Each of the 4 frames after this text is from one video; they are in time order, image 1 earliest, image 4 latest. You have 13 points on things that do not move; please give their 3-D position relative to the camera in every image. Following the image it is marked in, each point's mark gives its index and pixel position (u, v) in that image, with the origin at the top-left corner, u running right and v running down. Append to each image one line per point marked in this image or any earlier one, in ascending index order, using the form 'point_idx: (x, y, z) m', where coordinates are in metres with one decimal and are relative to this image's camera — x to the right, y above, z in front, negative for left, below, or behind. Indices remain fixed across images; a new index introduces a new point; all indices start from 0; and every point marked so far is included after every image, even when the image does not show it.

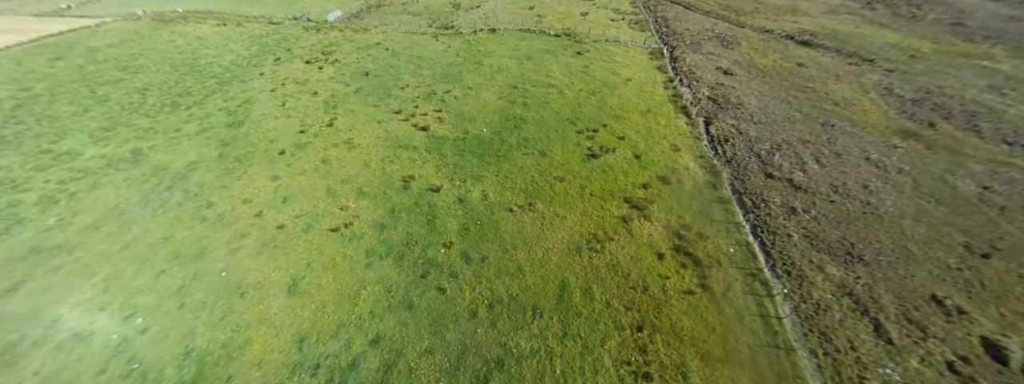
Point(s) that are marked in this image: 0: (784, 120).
0: (+14.6, +3.9, +18.4) m
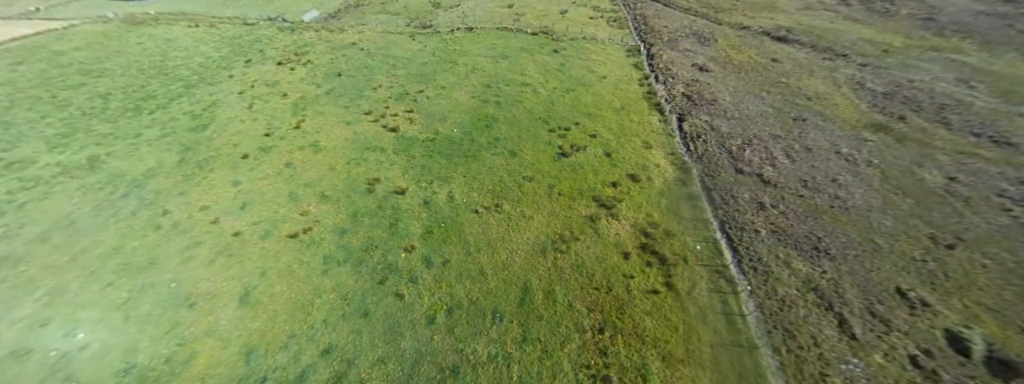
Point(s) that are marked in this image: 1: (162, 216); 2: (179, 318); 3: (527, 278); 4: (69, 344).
0: (+13.1, +4.1, +18.4) m
1: (-13.4, -0.9, +13.2) m
2: (-9.4, -3.5, +9.7) m
3: (+0.5, -2.7, +10.7) m
4: (-11.7, -4.0, +9.1) m
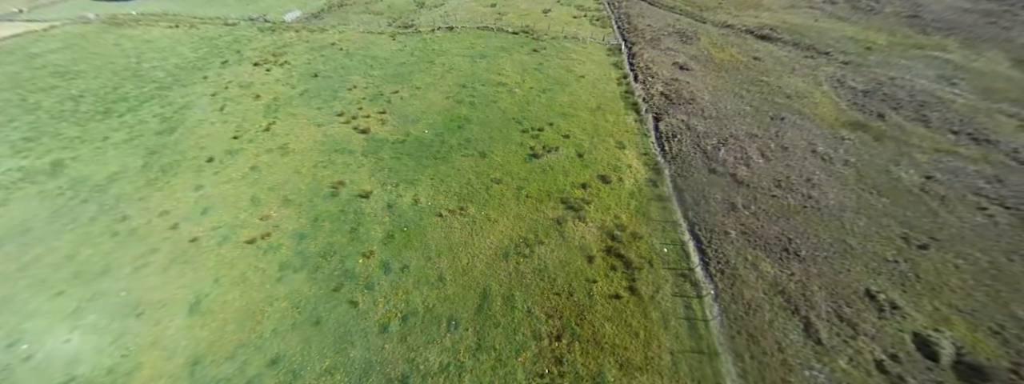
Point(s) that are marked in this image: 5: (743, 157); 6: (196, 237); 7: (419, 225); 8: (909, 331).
0: (+11.8, +4.1, +18.3) m
1: (-14.7, -1.1, +12.8) m
2: (-10.6, -3.7, +9.4) m
3: (-0.7, -2.8, +10.5) m
4: (-12.8, -4.2, +8.7) m
5: (+10.5, +1.6, +15.5) m
6: (-11.1, -1.6, +12.1) m
7: (-3.4, -1.2, +12.5) m
8: (+10.2, -3.6, +8.8) m
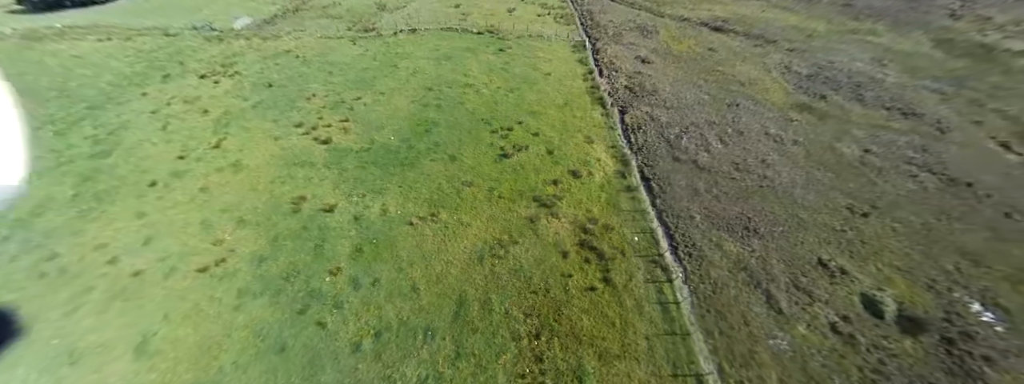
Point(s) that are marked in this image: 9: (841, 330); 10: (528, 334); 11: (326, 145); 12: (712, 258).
0: (+10.1, +4.9, +19.1) m
1: (-15.5, -2.2, +11.8) m
2: (-11.0, -4.5, +8.7) m
3: (-1.3, -2.9, +10.5) m
4: (-13.1, -5.2, +7.8) m
5: (+9.1, +2.3, +16.3) m
6: (-11.9, -2.5, +11.3) m
7: (-4.2, -1.5, +12.3) m
8: (+9.7, -2.9, +9.7) m
9: (+8.3, -3.6, +8.8) m
10: (+0.5, -3.8, +9.2) m
11: (-8.9, +2.3, +16.8) m
12: (+6.5, -2.1, +11.1) m
